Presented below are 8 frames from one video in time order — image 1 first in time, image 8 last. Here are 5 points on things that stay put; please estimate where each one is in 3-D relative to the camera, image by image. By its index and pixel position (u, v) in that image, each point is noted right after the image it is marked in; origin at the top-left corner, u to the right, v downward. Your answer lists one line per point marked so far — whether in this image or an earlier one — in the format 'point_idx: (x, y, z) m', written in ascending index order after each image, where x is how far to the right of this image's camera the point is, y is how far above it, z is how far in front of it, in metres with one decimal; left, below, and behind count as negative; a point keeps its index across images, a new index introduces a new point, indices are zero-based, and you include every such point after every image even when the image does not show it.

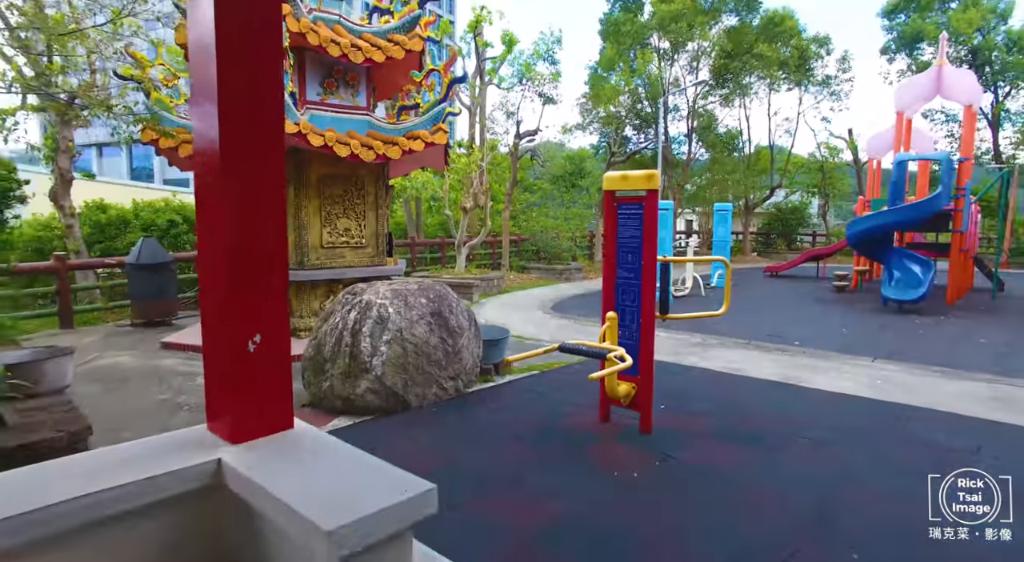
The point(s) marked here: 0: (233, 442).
0: (-0.9, -0.5, +1.9) m
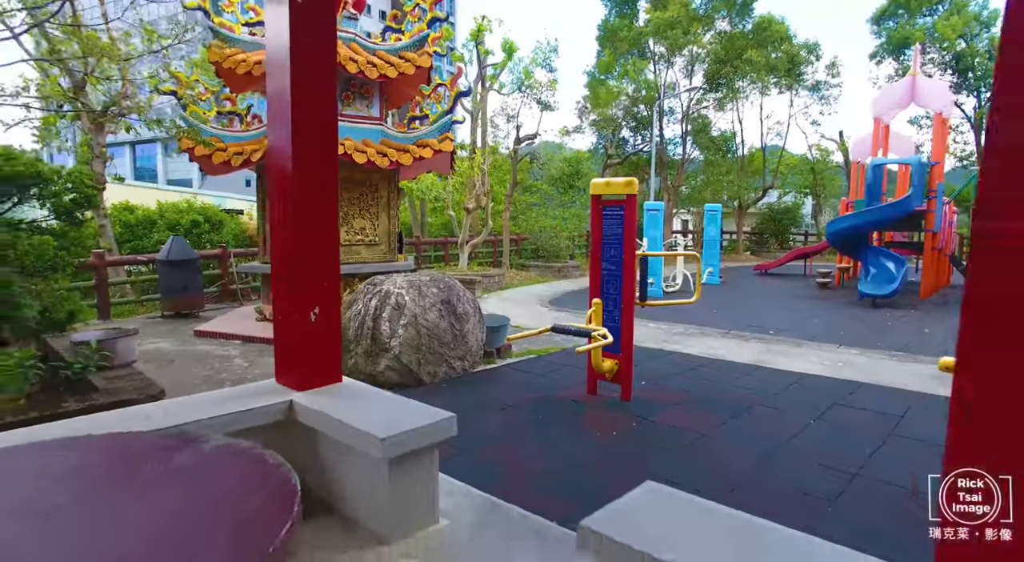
0: (-0.9, -0.5, +2.5) m
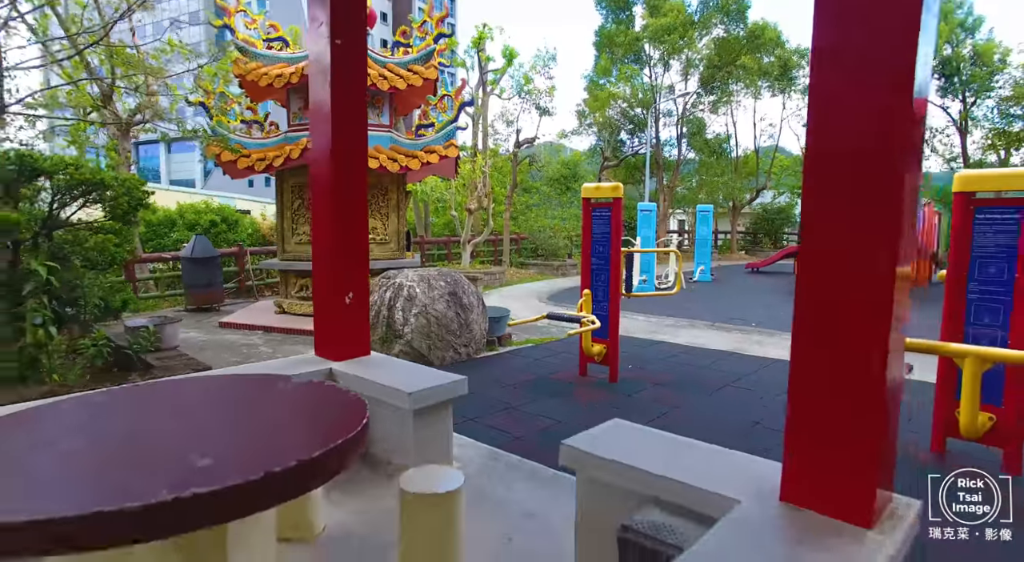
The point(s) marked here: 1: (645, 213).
0: (-0.9, -0.4, +3.0) m
1: (+2.4, +1.2, +10.8) m
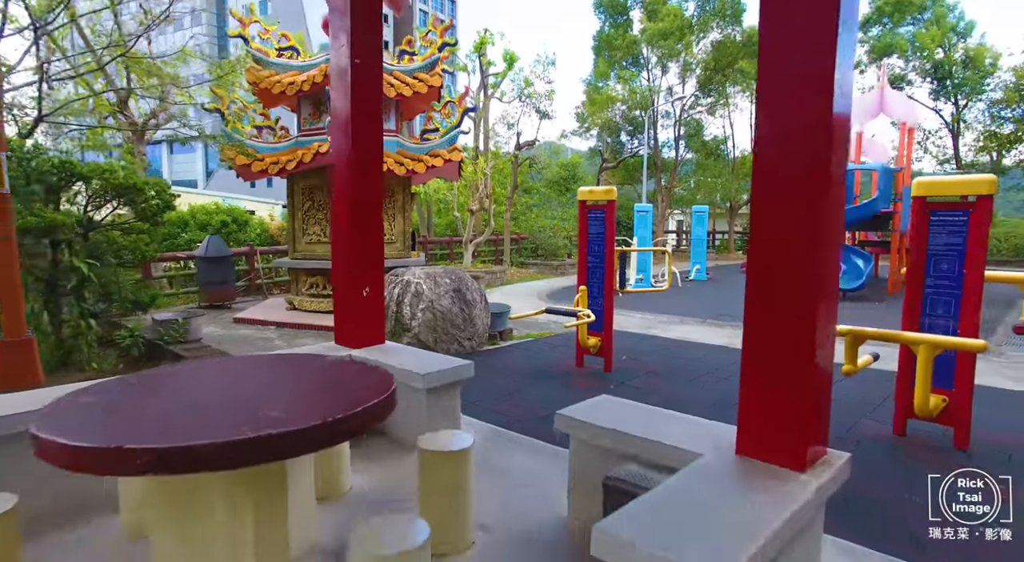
0: (-0.9, -0.4, +3.4) m
1: (+2.4, +1.2, +11.1) m
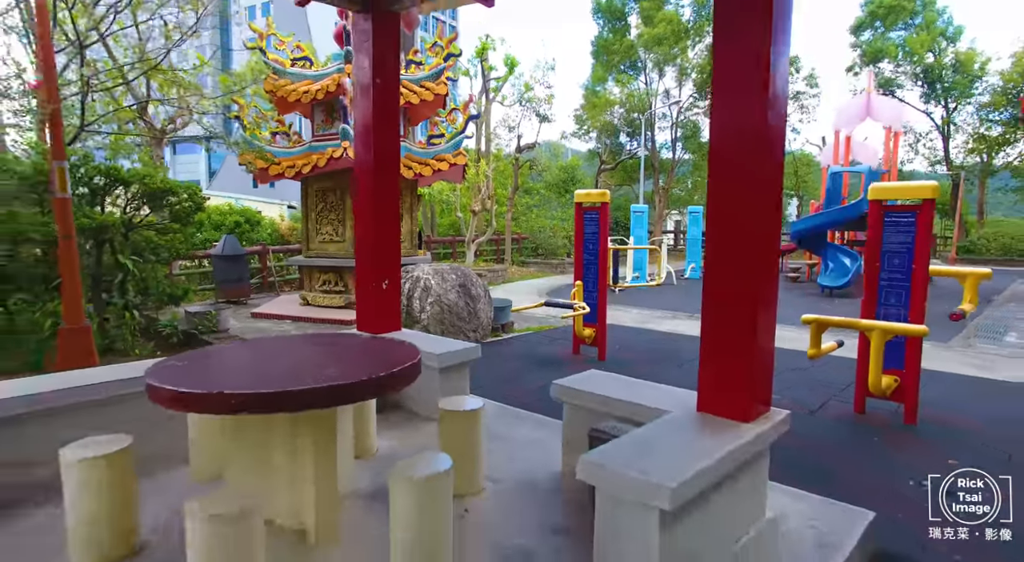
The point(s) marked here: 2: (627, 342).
0: (-0.9, -0.3, +3.8) m
1: (+2.4, +1.3, +11.6) m
2: (+1.2, -0.7, +6.5) m
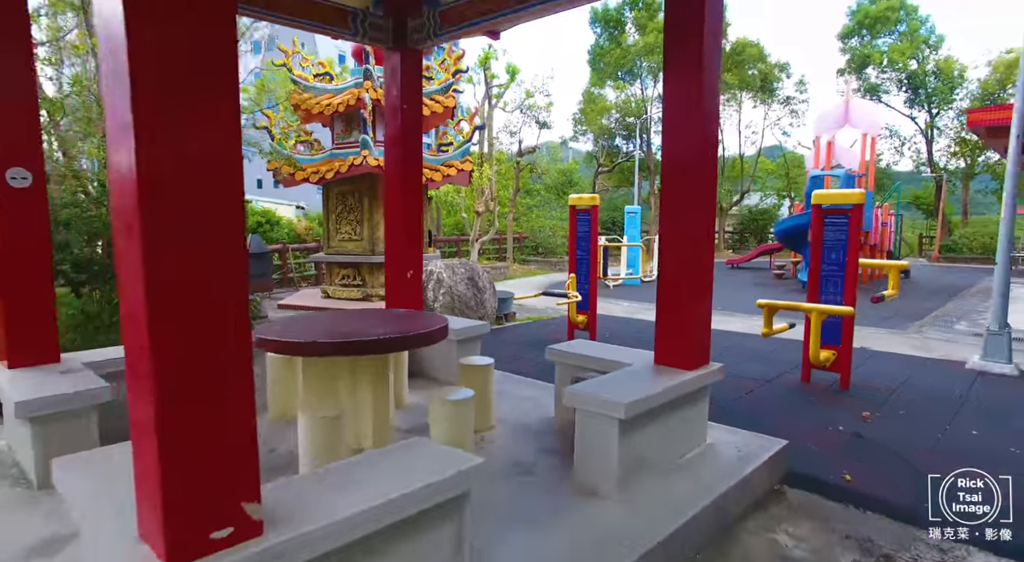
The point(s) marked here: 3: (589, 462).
0: (-0.8, -0.3, +4.6) m
1: (+2.4, +1.3, +12.3) m
2: (+1.2, -0.6, +7.3) m
3: (+0.3, -0.8, +2.5) m
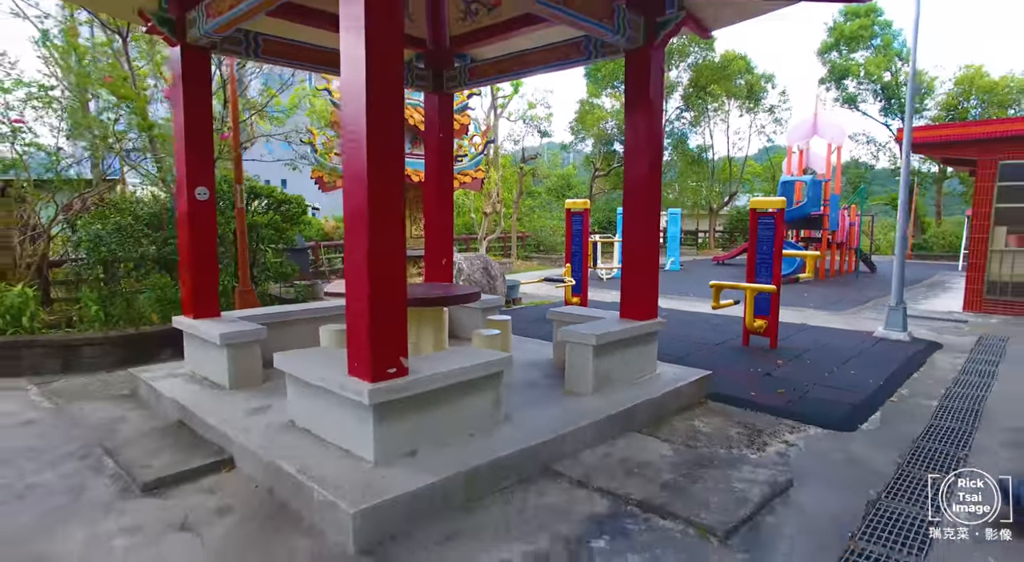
0: (-0.8, -0.1, +6.0) m
1: (+2.5, +1.5, +13.8) m
2: (+1.3, -0.4, +8.7) m
3: (+0.4, -0.6, +3.9) m
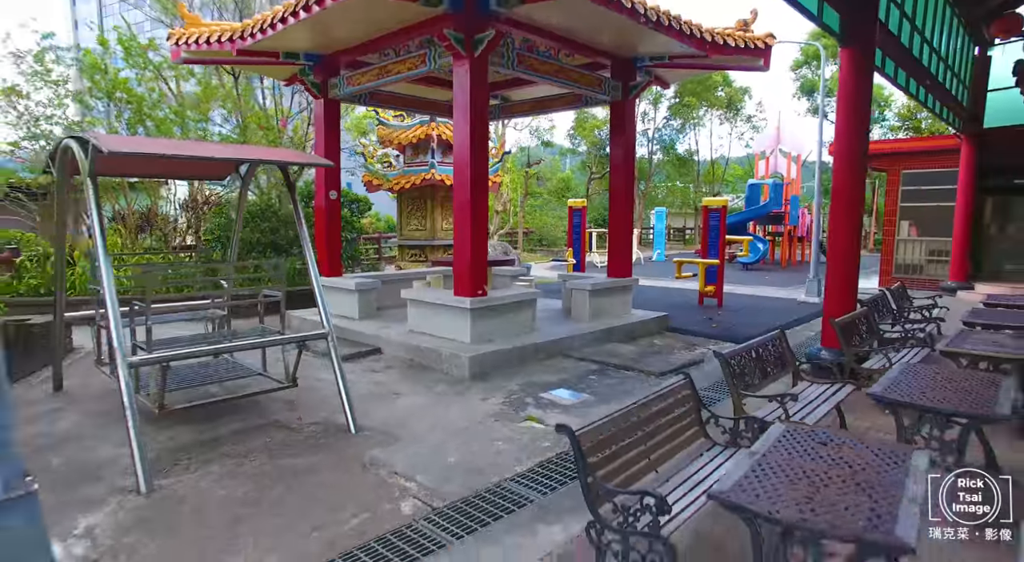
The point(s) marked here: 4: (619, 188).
0: (-0.5, +0.2, +8.2) m
1: (+2.7, +1.8, +16.0) m
2: (+1.6, -0.1, +10.9) m
3: (+0.7, -0.3, +6.2) m
4: (+1.1, +0.9, +6.5) m
